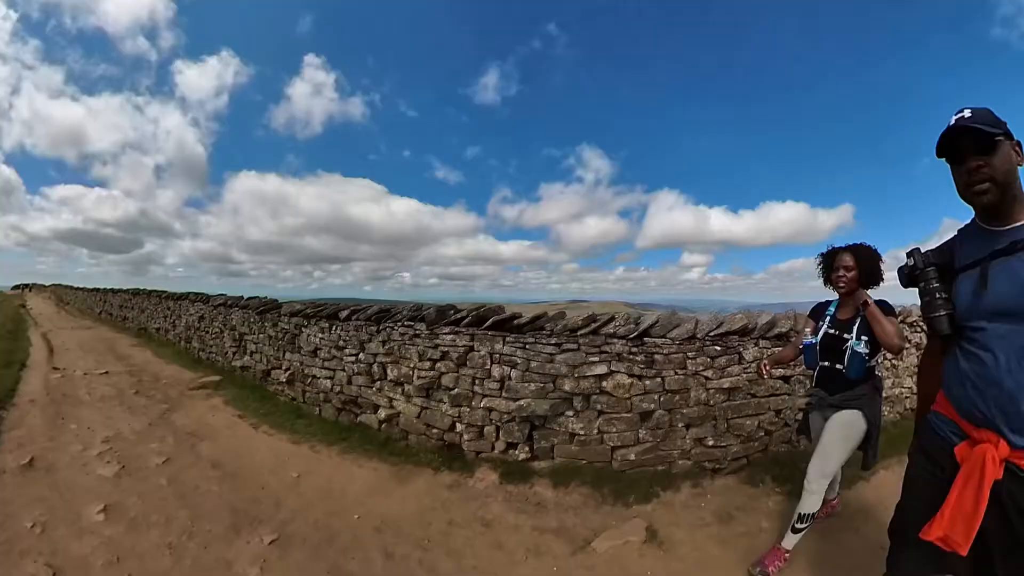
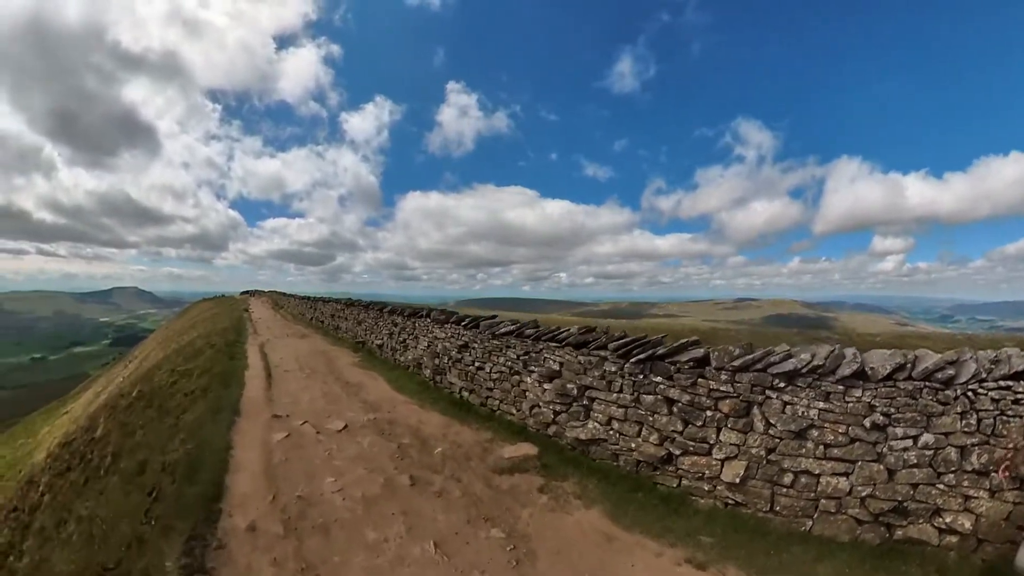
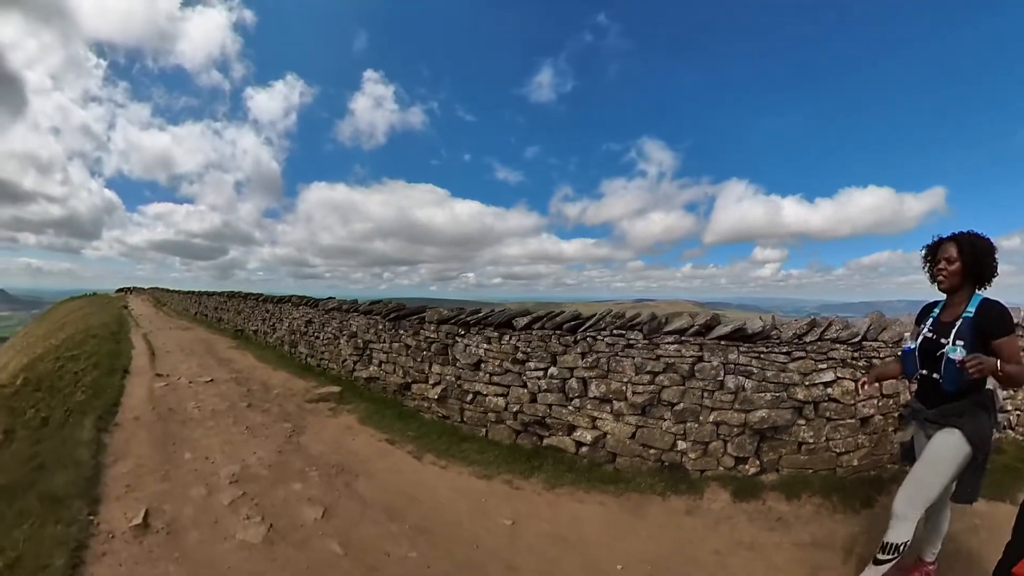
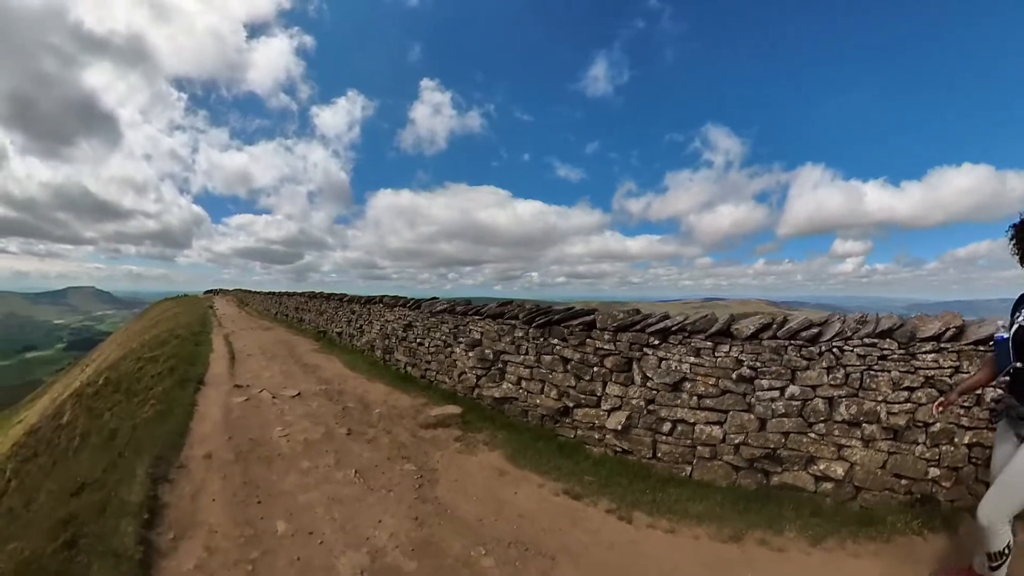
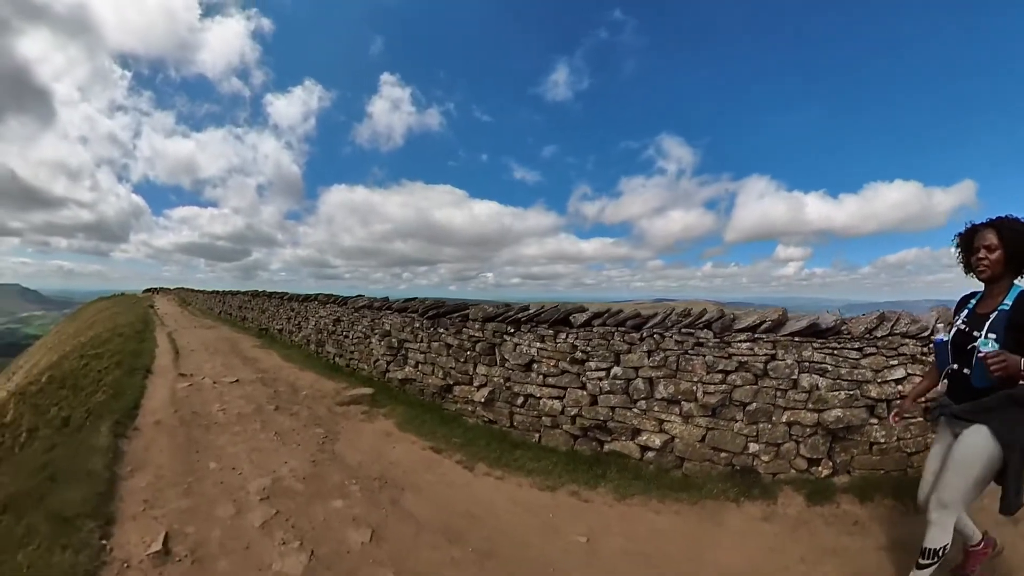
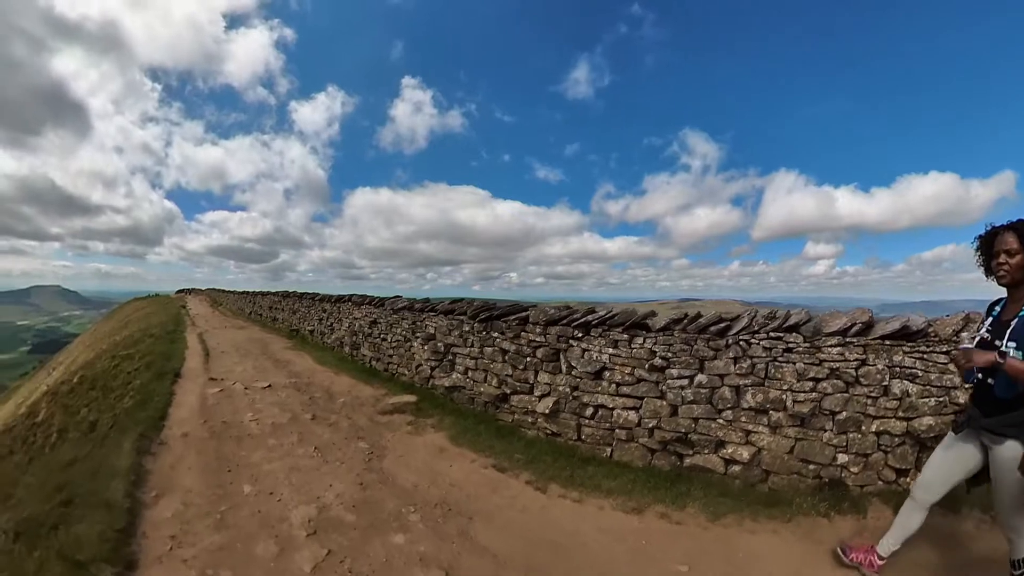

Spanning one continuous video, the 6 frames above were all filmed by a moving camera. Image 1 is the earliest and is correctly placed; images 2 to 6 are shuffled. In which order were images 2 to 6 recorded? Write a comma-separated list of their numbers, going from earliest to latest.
3, 5, 6, 4, 2
